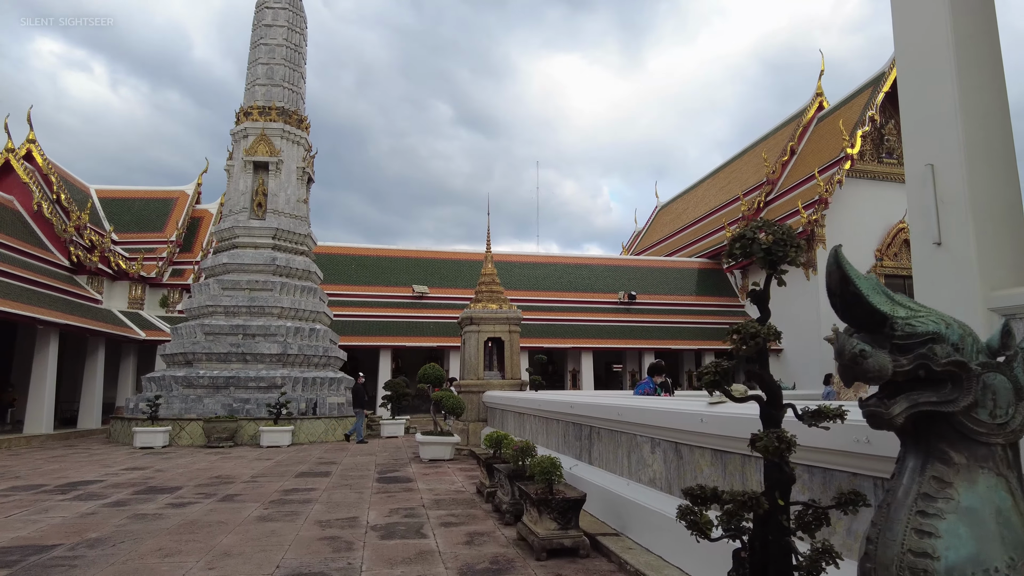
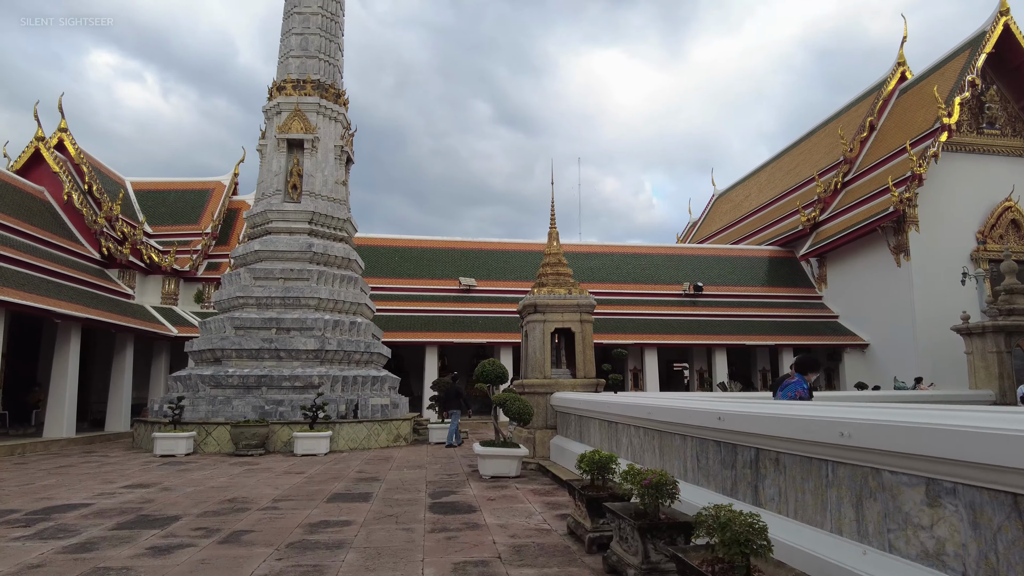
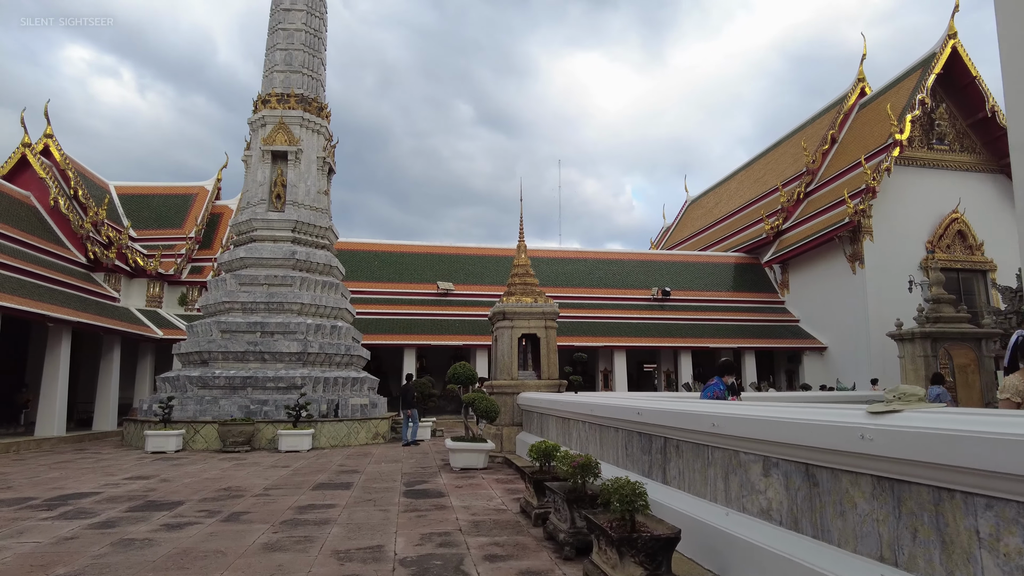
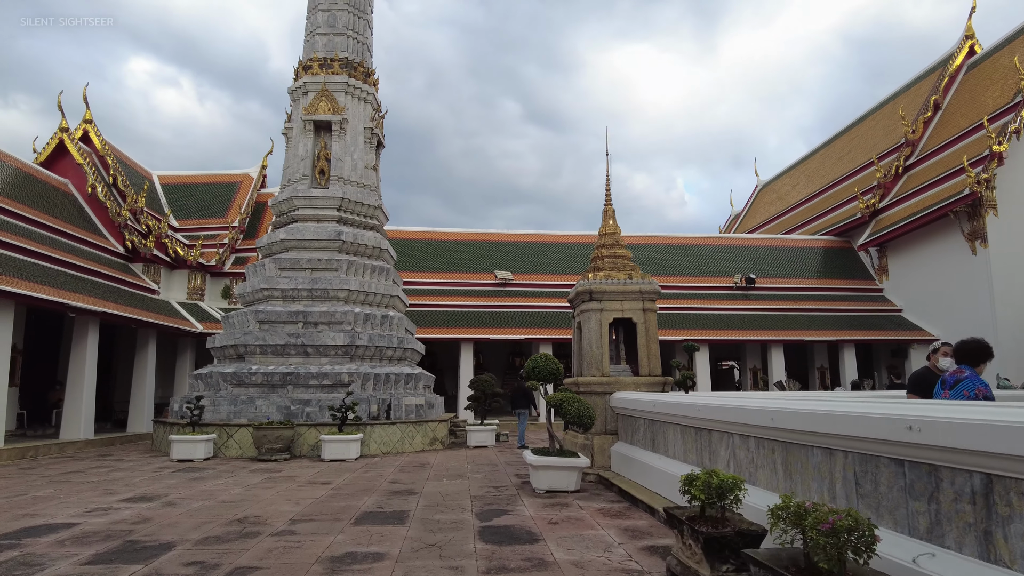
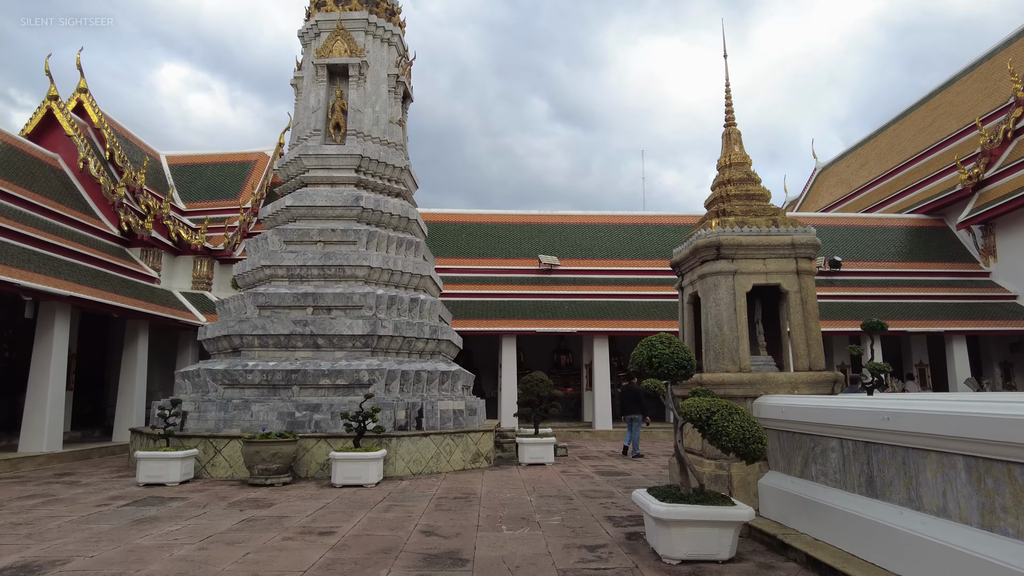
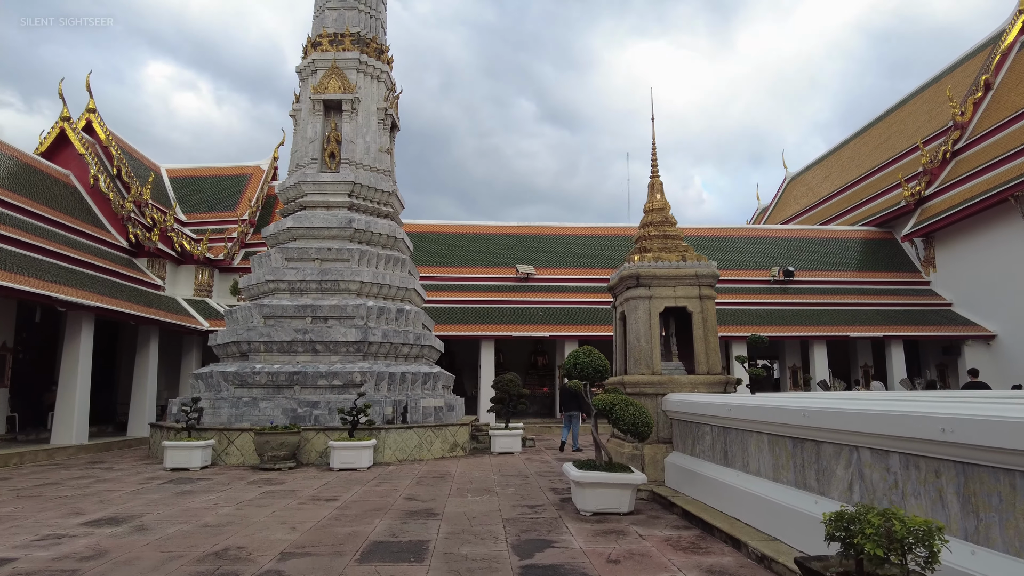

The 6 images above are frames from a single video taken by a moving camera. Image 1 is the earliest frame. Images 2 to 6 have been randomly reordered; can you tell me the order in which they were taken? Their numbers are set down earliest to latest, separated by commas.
3, 2, 4, 6, 5
